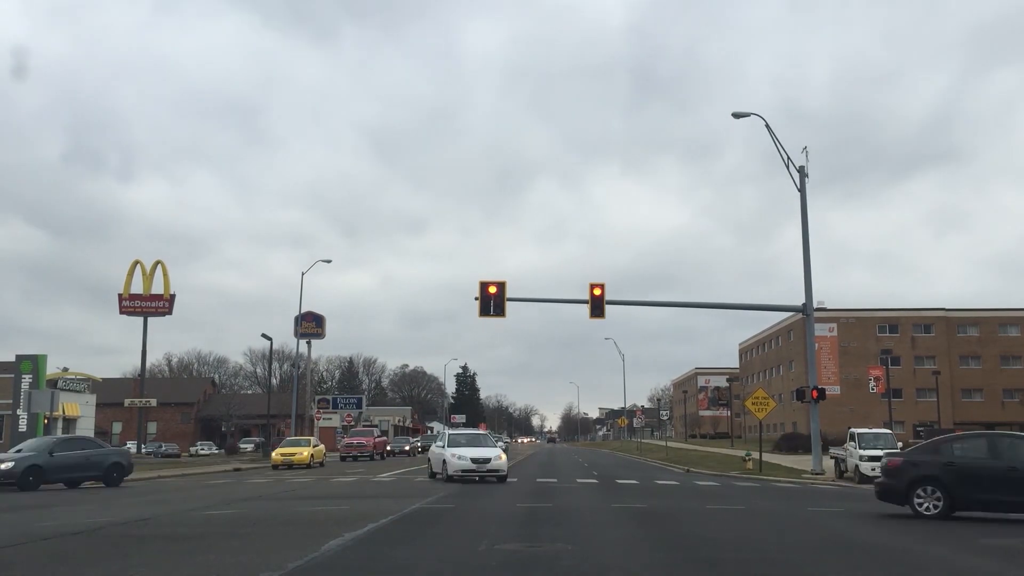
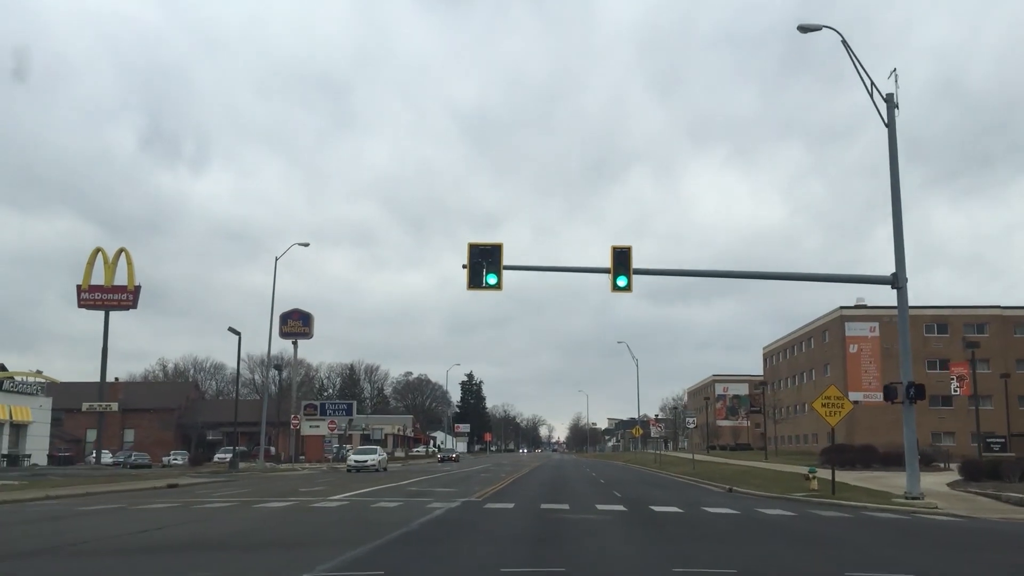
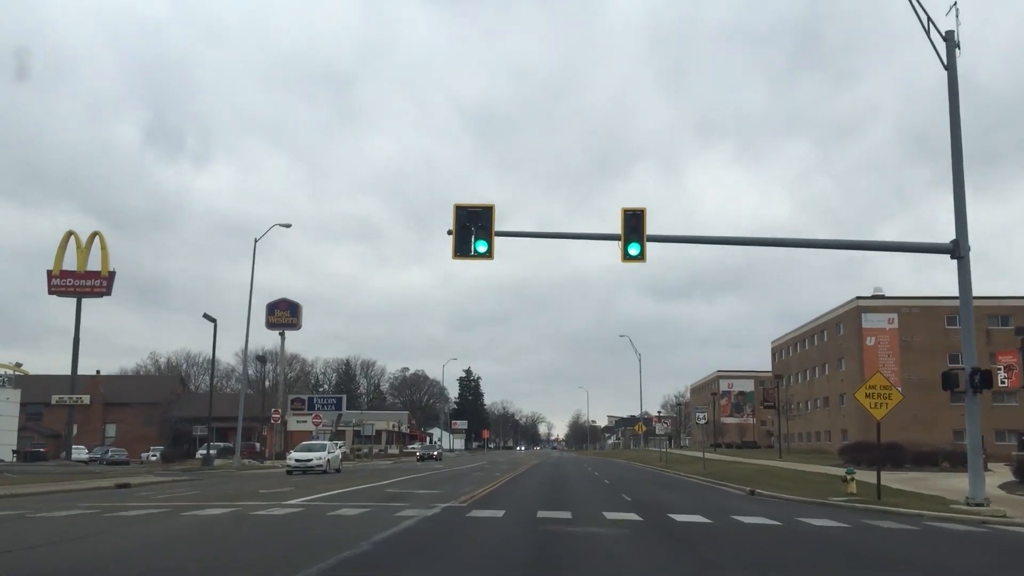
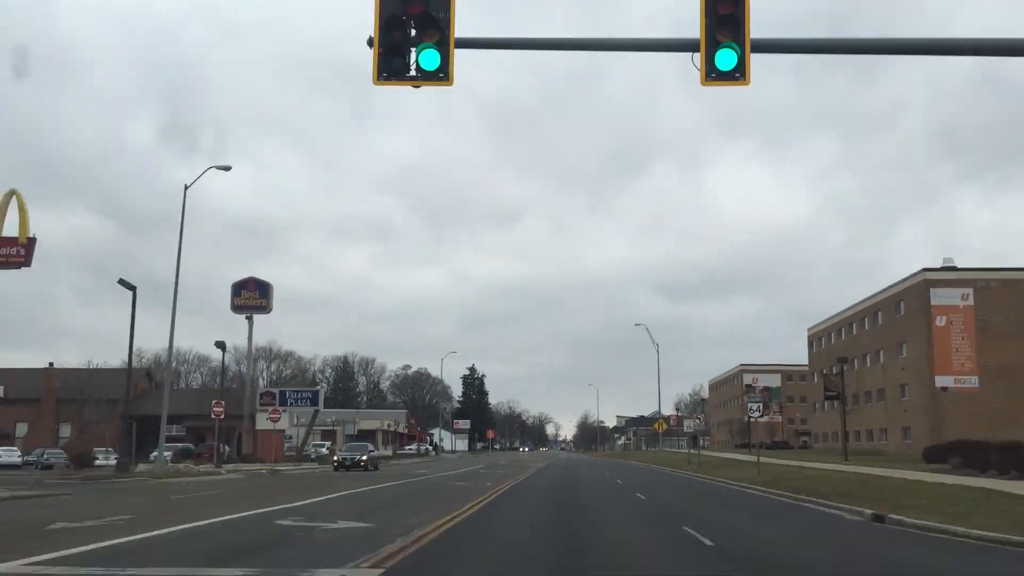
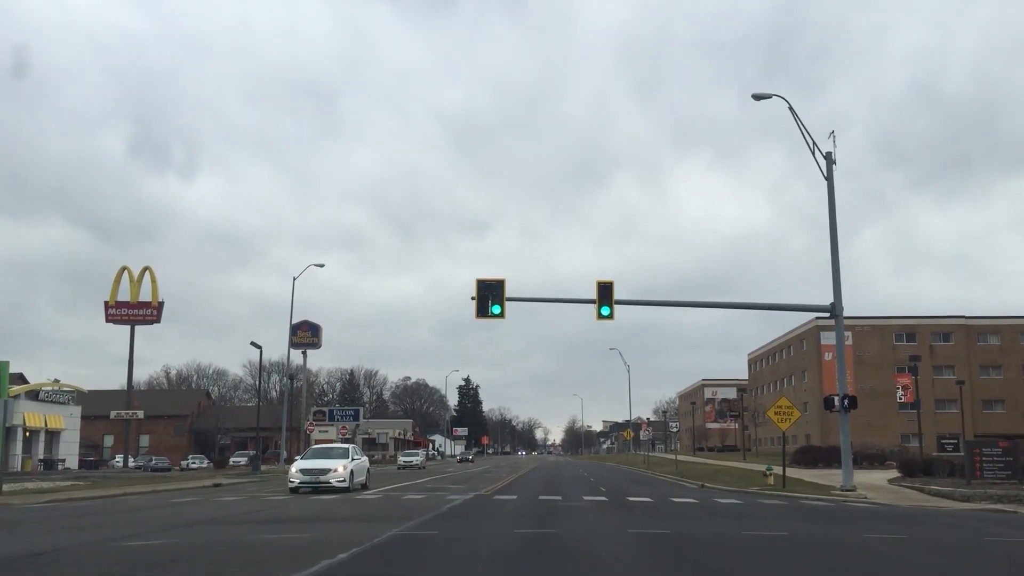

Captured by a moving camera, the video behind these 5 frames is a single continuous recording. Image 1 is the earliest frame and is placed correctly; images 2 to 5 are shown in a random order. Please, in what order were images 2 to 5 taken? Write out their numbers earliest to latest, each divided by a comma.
5, 2, 3, 4
